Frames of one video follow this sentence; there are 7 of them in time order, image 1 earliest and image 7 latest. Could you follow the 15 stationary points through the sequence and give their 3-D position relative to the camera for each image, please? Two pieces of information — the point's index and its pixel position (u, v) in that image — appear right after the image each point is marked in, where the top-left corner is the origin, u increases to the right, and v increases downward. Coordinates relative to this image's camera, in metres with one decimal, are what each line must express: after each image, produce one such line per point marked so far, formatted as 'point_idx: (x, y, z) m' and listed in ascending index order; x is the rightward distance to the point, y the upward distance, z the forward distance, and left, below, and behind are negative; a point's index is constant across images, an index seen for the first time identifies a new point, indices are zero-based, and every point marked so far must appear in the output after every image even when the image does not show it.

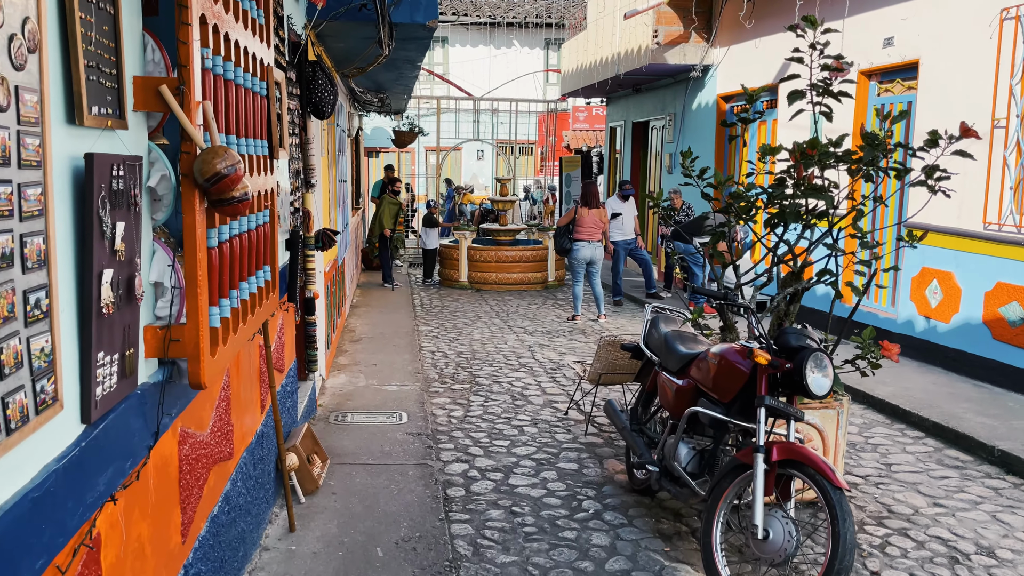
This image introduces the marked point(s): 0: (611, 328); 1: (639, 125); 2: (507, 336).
0: (+1.2, -0.5, +9.8) m
1: (+2.3, +3.0, +15.2) m
2: (-0.1, -0.5, +9.3) m
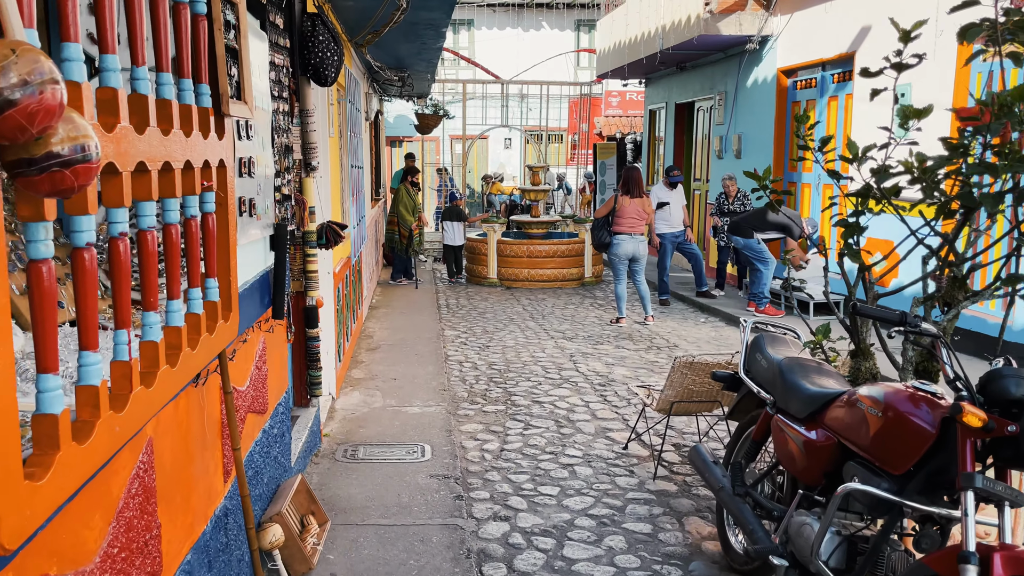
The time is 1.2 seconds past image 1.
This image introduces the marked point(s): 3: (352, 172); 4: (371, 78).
0: (+1.6, -0.5, +8.6) m
1: (+2.9, +3.1, +13.9) m
2: (+0.3, -0.5, +8.1) m
3: (-1.5, +1.1, +7.7) m
4: (-1.8, +2.7, +10.5) m
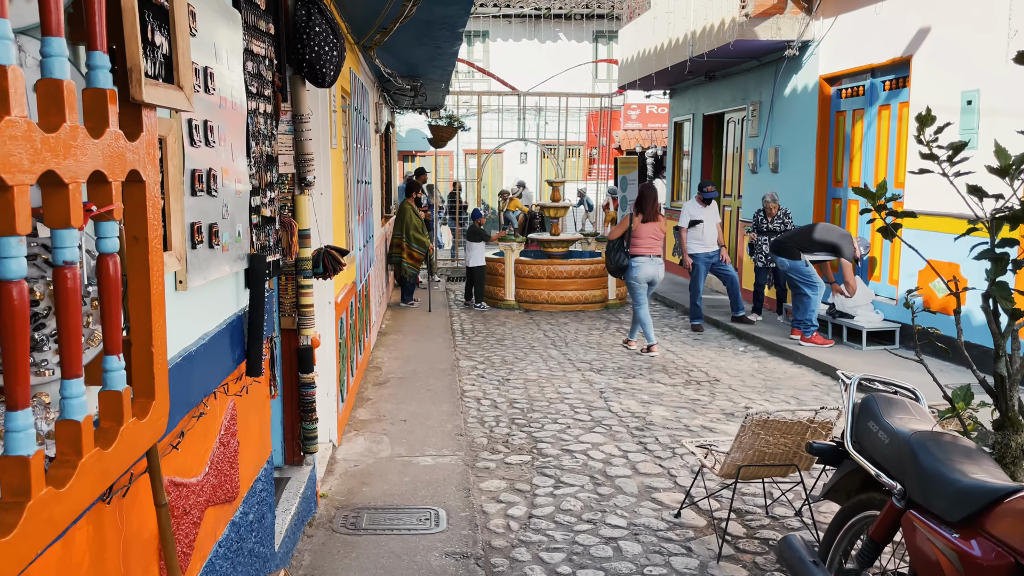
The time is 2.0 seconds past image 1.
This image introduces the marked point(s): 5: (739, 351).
0: (+1.8, -0.7, +7.9) m
1: (+3.2, +2.7, +13.2) m
2: (+0.5, -0.8, +7.4) m
3: (-1.3, +0.8, +7.0) m
4: (-1.5, +2.4, +9.8) m
5: (+2.3, -0.7, +8.4) m
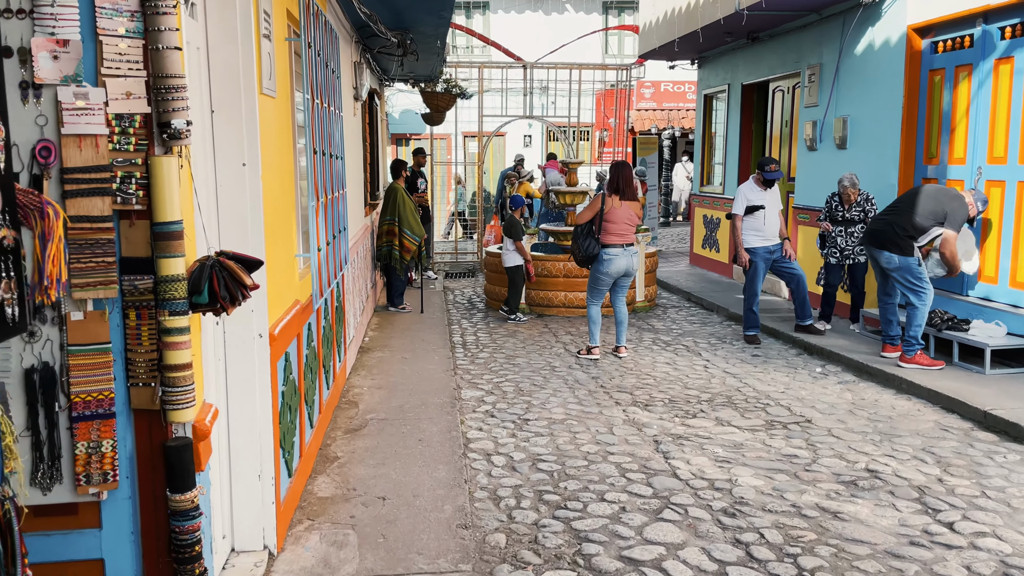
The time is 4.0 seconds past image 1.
0: (+1.9, -0.8, +6.0) m
1: (+3.3, +2.7, +11.3) m
2: (+0.6, -0.9, +5.5) m
3: (-1.2, +0.8, +5.1) m
4: (-1.4, +2.4, +7.9) m
5: (+2.5, -0.7, +6.6) m
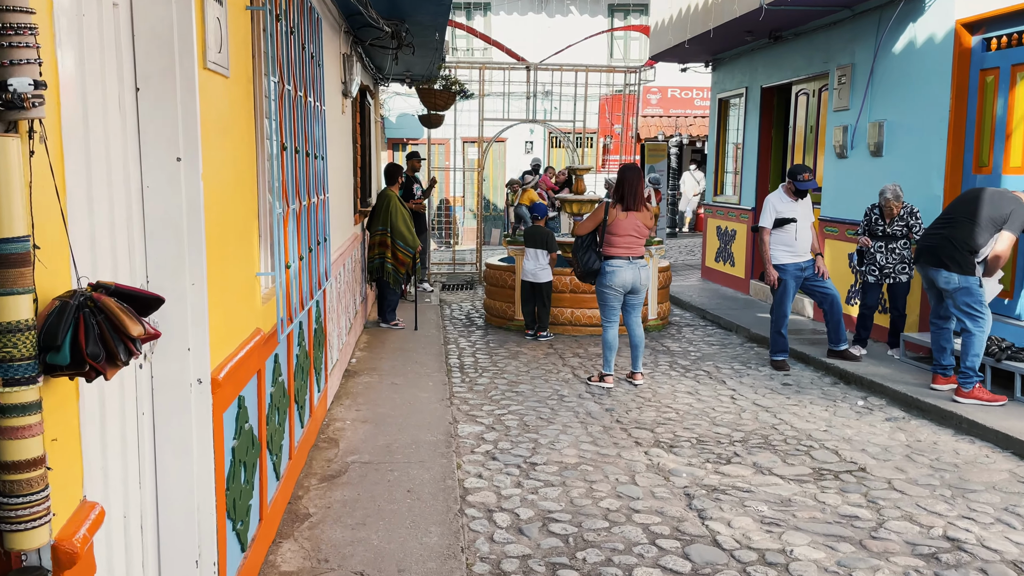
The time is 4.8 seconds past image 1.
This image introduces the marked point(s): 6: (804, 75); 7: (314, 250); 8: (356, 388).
0: (+1.9, -0.9, +5.2) m
1: (+3.3, +2.5, +10.6) m
2: (+0.7, -1.0, +4.8) m
3: (-1.1, +0.6, +4.3) m
4: (-1.4, +2.2, +7.2) m
5: (+2.5, -0.9, +5.8) m
6: (+3.4, +2.4, +9.4) m
7: (-1.1, +0.2, +4.6) m
8: (-1.2, -0.8, +6.3) m
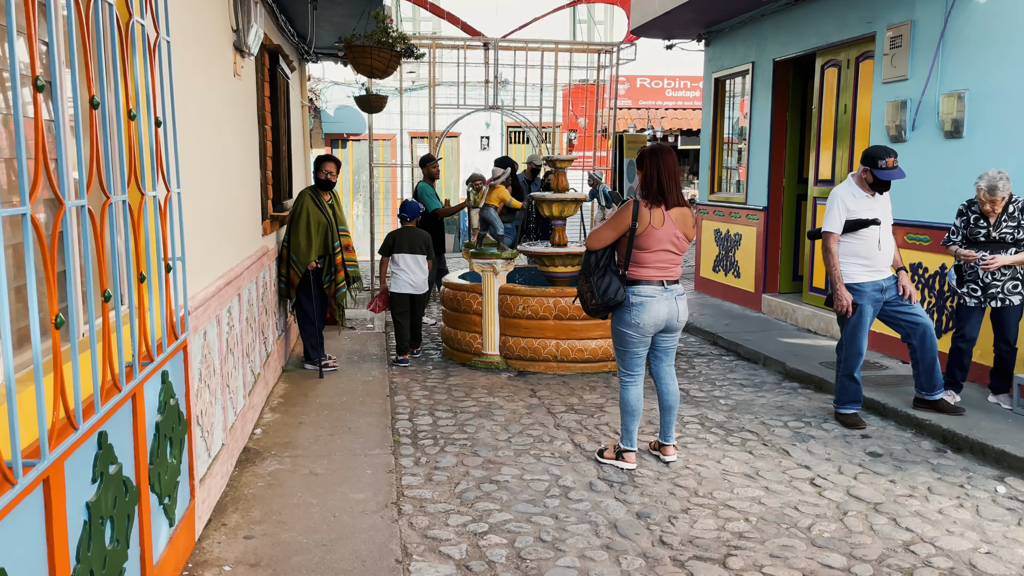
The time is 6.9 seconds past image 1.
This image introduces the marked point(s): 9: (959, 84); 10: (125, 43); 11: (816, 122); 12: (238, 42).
0: (+1.9, -1.1, +3.3) m
1: (+2.9, +2.3, +8.7) m
2: (+0.7, -1.2, +2.7) m
3: (-1.1, +0.4, +2.2) m
4: (-1.6, +2.0, +5.1) m
5: (+2.4, -1.0, +3.9) m
6: (+3.0, +2.3, +7.6) m
7: (-1.1, 0.0, +2.5) m
8: (-1.3, -1.0, +4.1) m
9: (+3.3, +1.5, +6.1) m
10: (-1.2, +0.7, +2.4) m
11: (+3.0, +1.6, +8.2) m
12: (-1.6, +1.4, +4.8) m
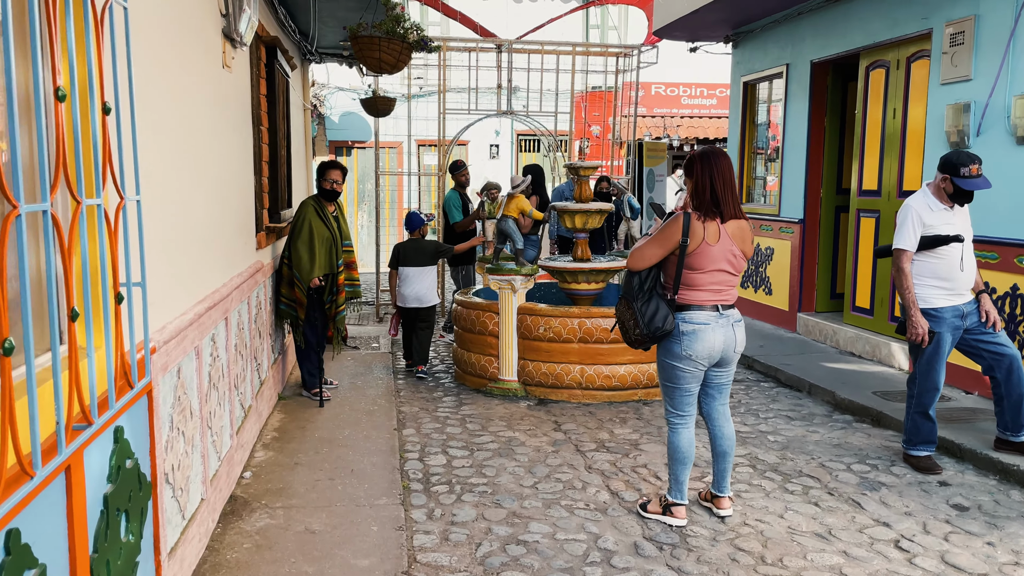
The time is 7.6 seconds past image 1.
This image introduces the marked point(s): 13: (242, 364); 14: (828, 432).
0: (+2.0, -1.2, +2.6) m
1: (+3.1, +2.2, +8.1) m
2: (+0.8, -1.3, +2.1) m
3: (-1.0, +0.3, +1.6) m
4: (-1.4, +1.9, +4.4) m
5: (+2.5, -1.2, +3.3) m
6: (+3.2, +2.1, +7.0) m
7: (-1.0, -0.1, +1.8) m
8: (-1.2, -1.1, +3.5) m
9: (+3.5, +1.3, +5.4) m
10: (-1.0, +0.6, +1.8) m
11: (+3.2, +1.5, +7.5) m
12: (-1.4, +1.3, +4.2) m
13: (-1.5, -0.4, +4.6) m
14: (+2.1, -0.9, +5.4) m
